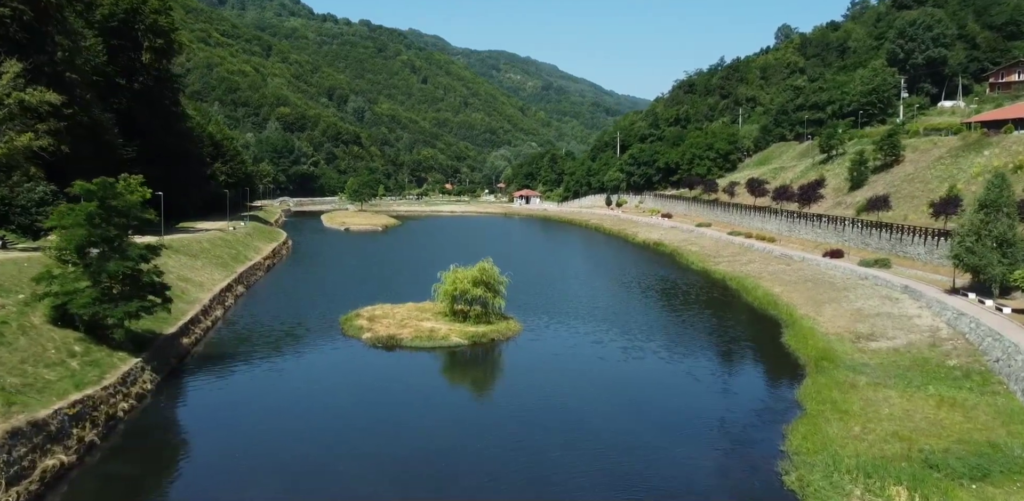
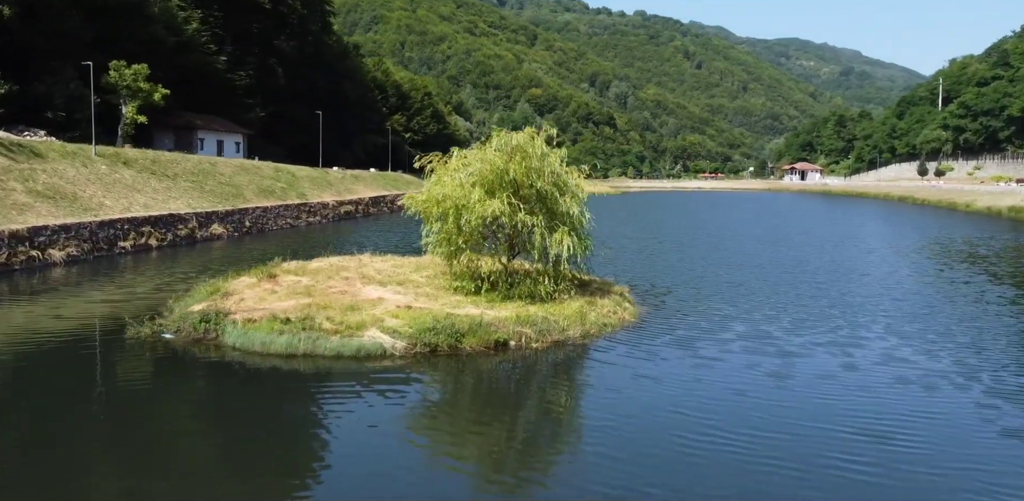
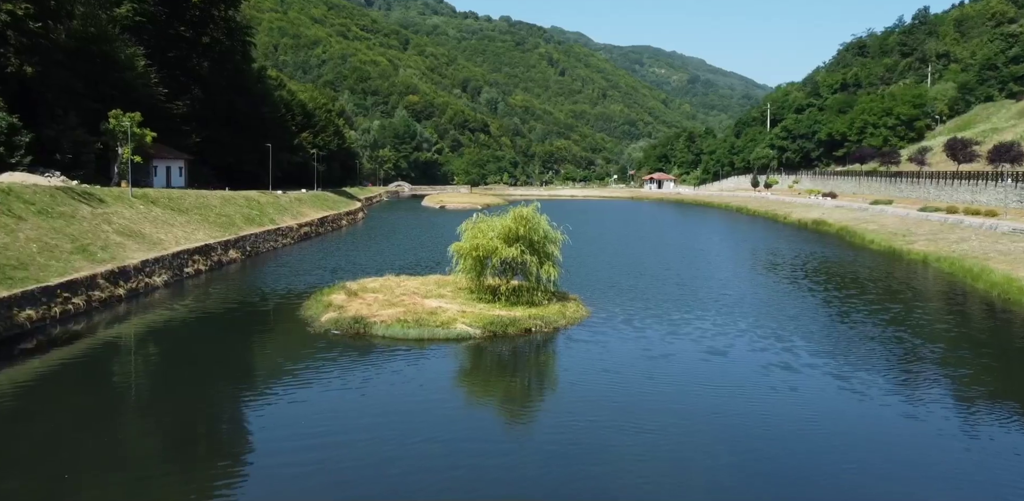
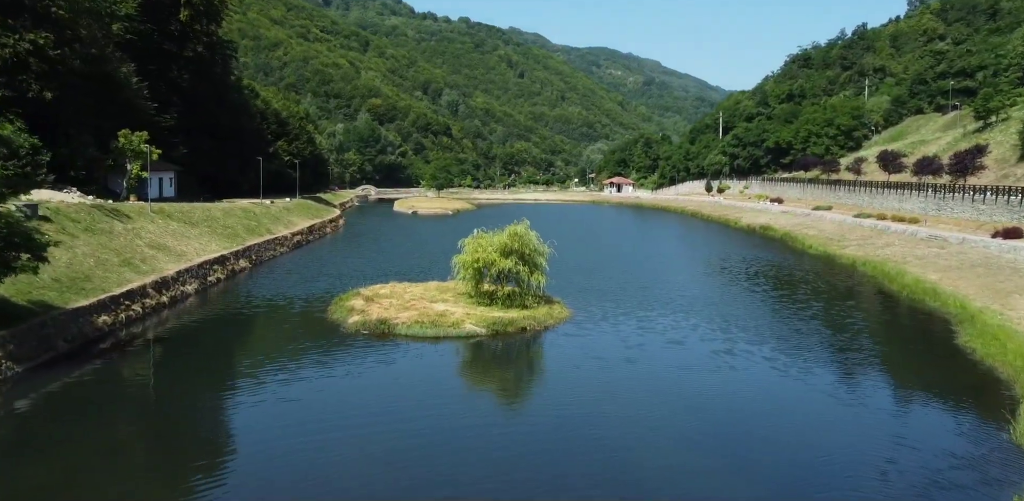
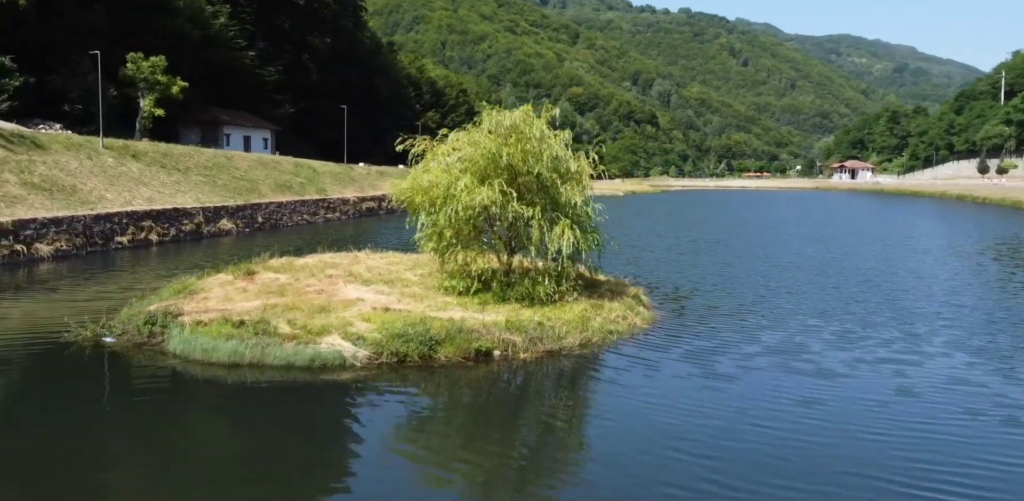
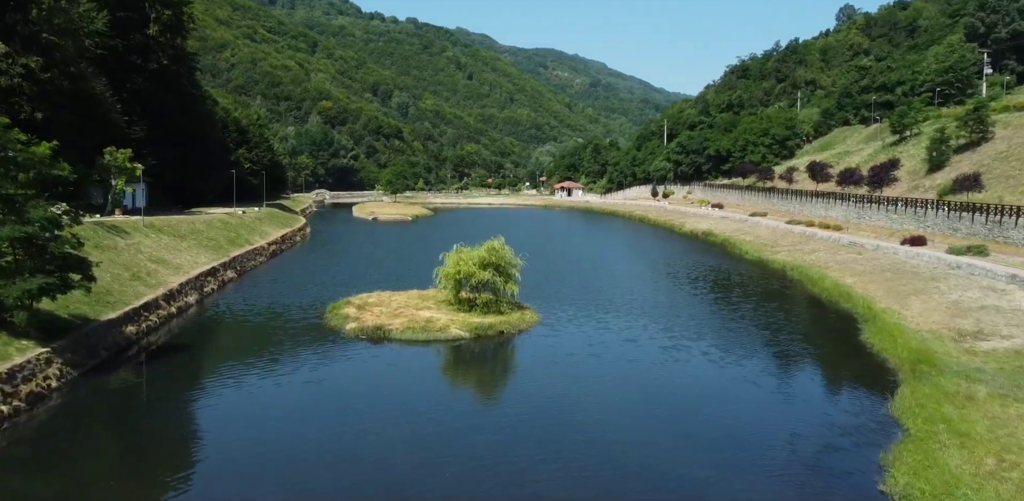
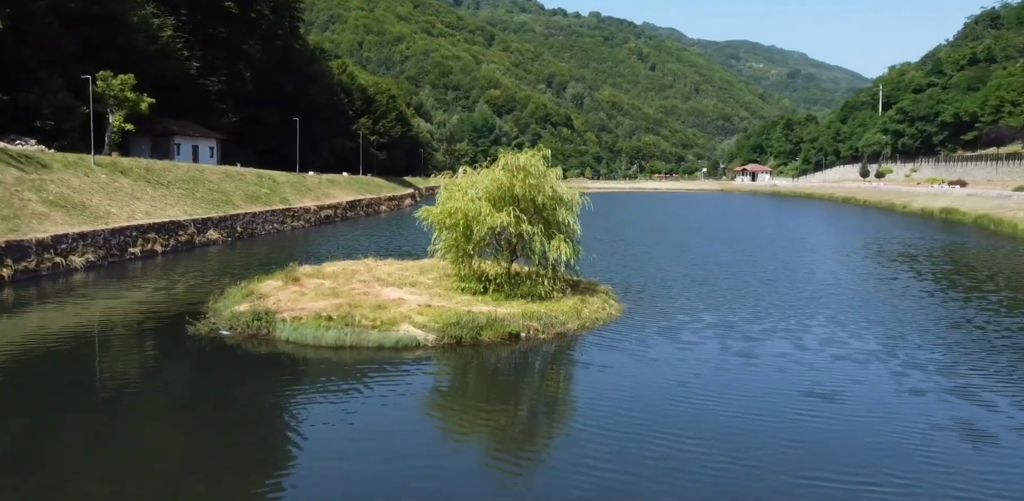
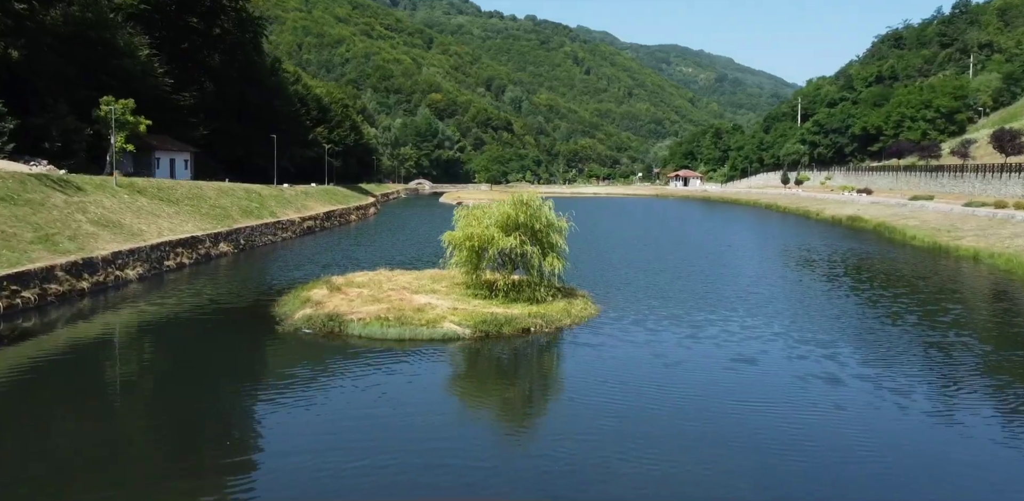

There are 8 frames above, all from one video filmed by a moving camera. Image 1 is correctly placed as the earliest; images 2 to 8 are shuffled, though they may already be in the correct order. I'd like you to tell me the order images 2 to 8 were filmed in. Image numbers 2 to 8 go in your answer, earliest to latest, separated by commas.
6, 4, 3, 8, 7, 2, 5
